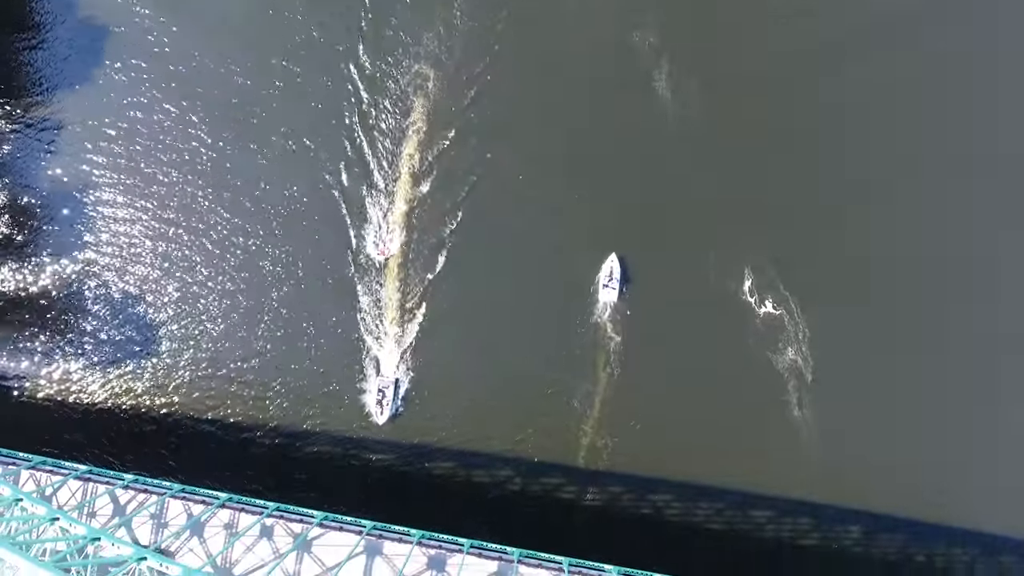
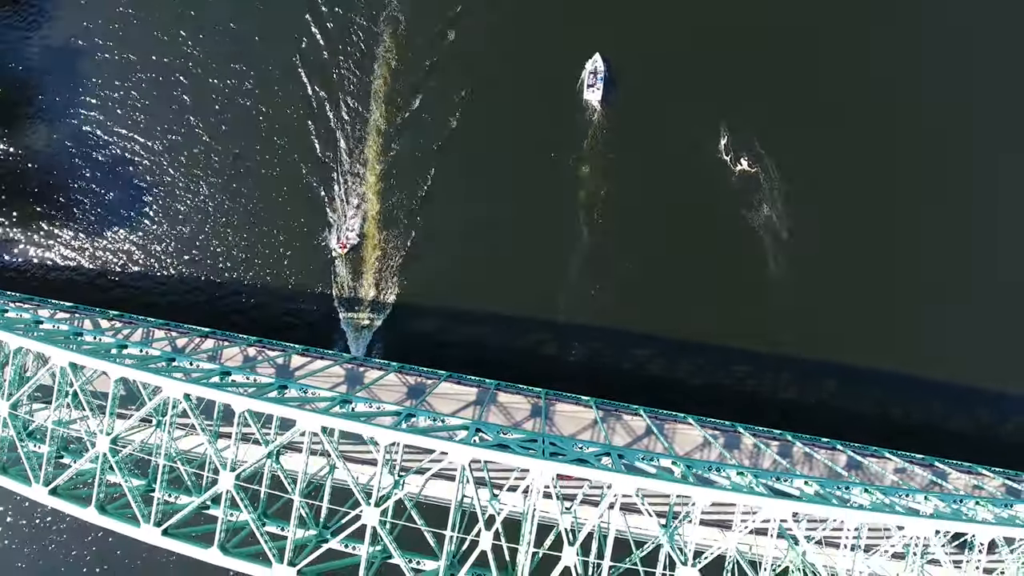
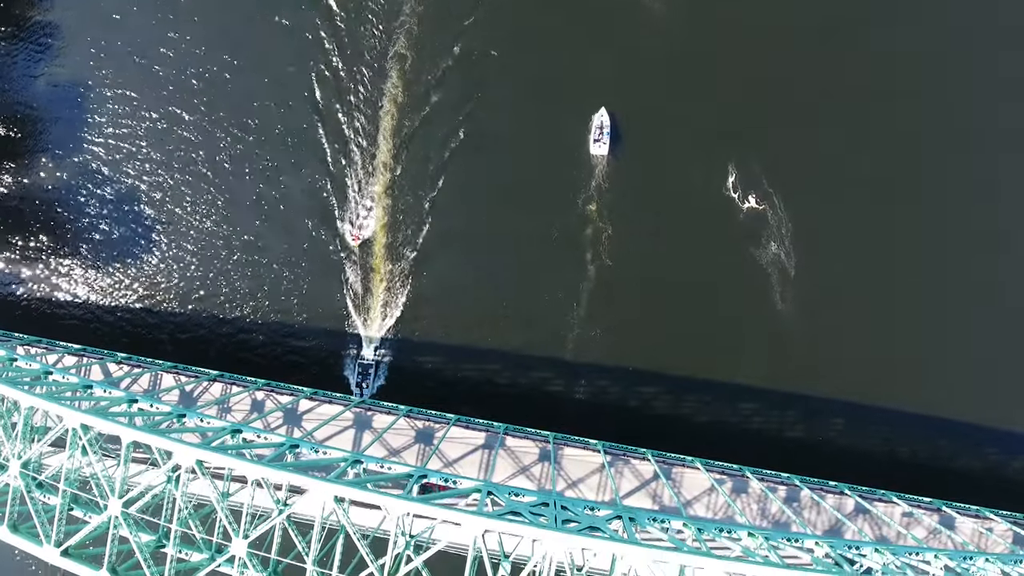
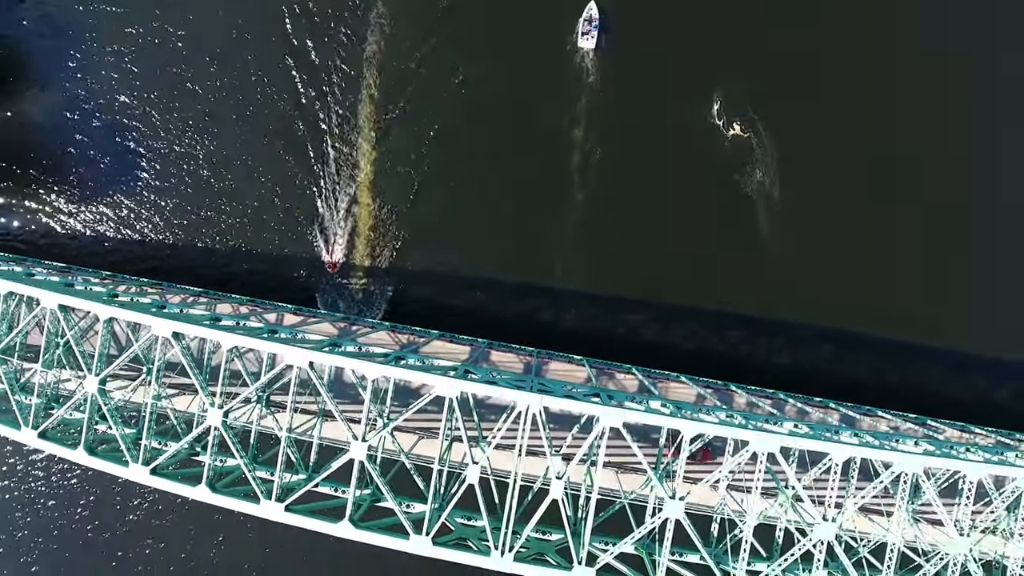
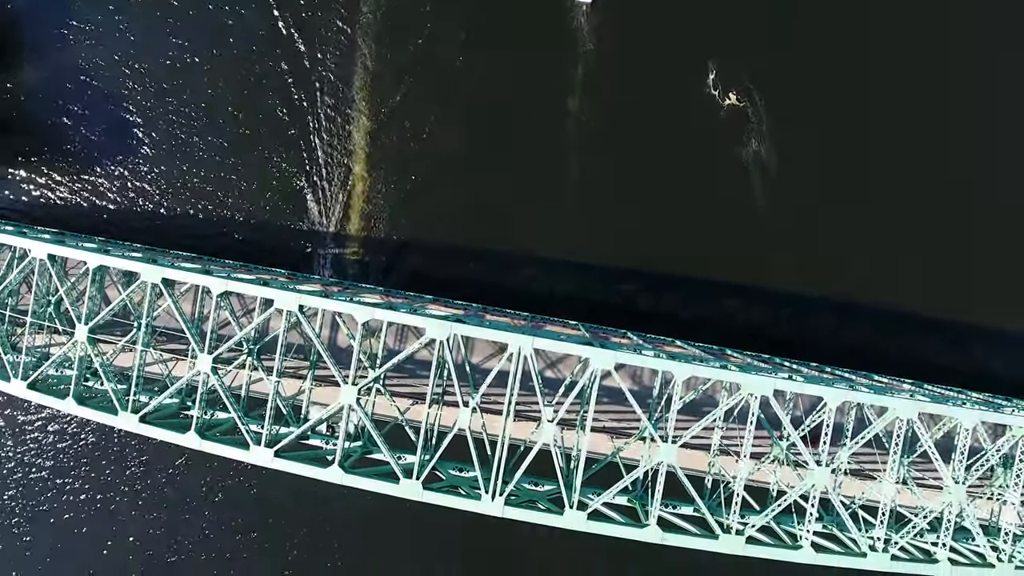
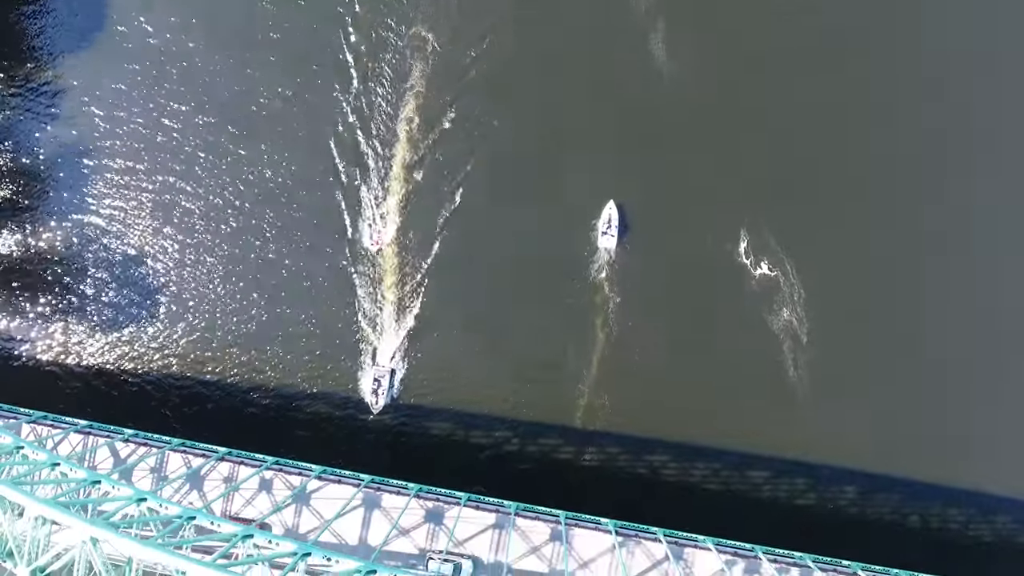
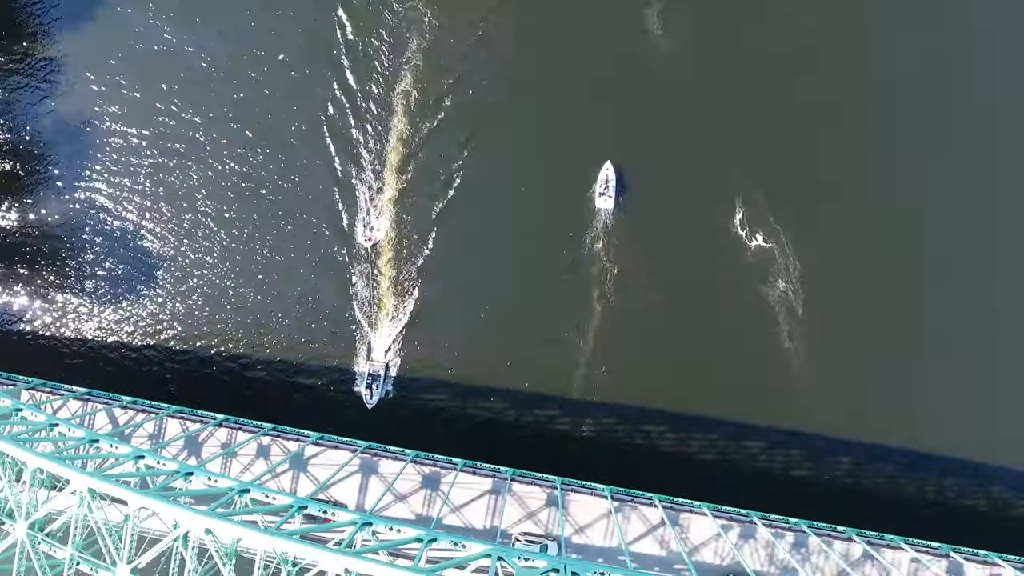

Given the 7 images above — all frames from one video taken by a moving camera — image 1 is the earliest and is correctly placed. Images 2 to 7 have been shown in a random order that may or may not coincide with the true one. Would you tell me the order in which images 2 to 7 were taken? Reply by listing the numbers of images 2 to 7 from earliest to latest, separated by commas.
6, 7, 3, 2, 4, 5
